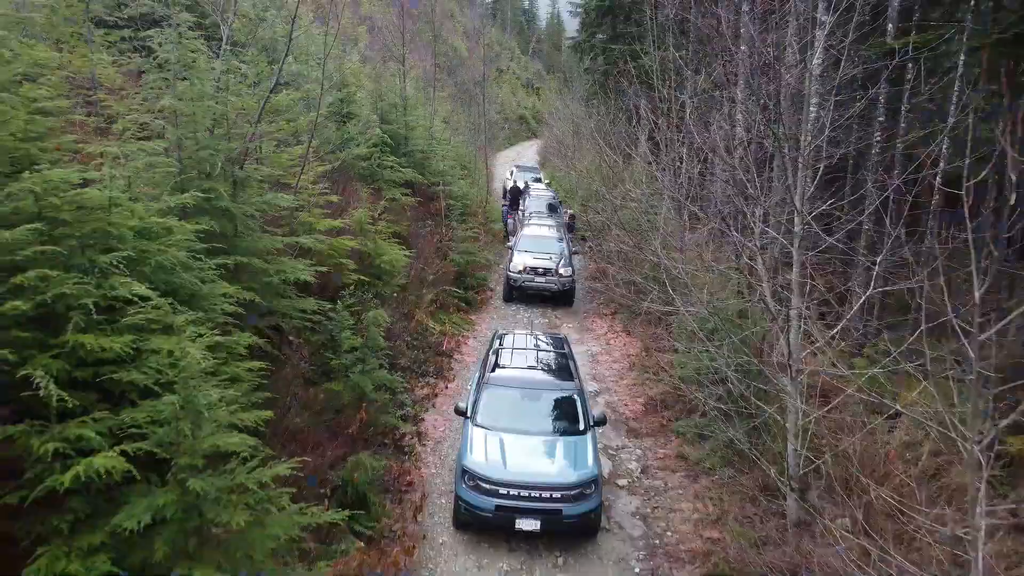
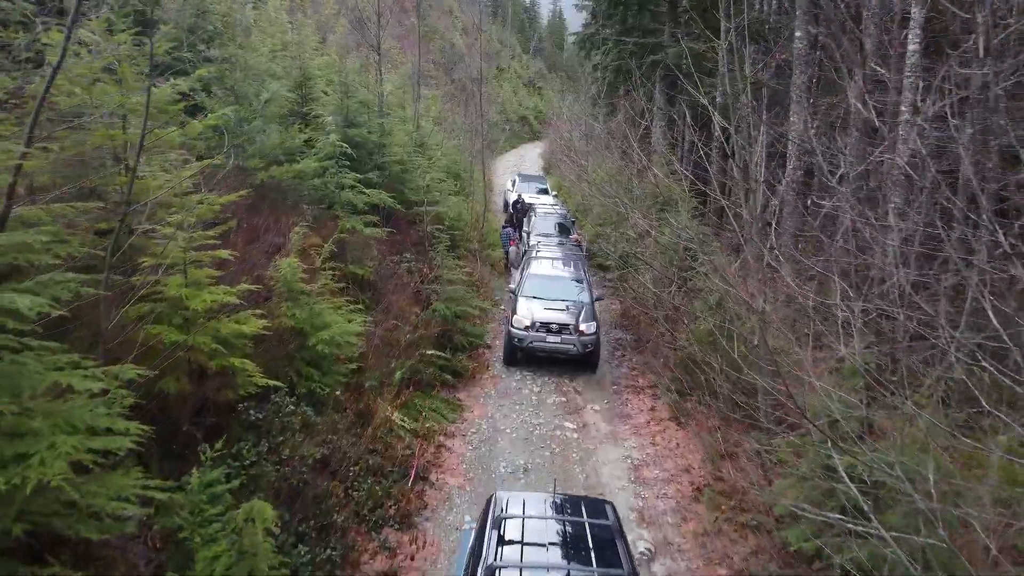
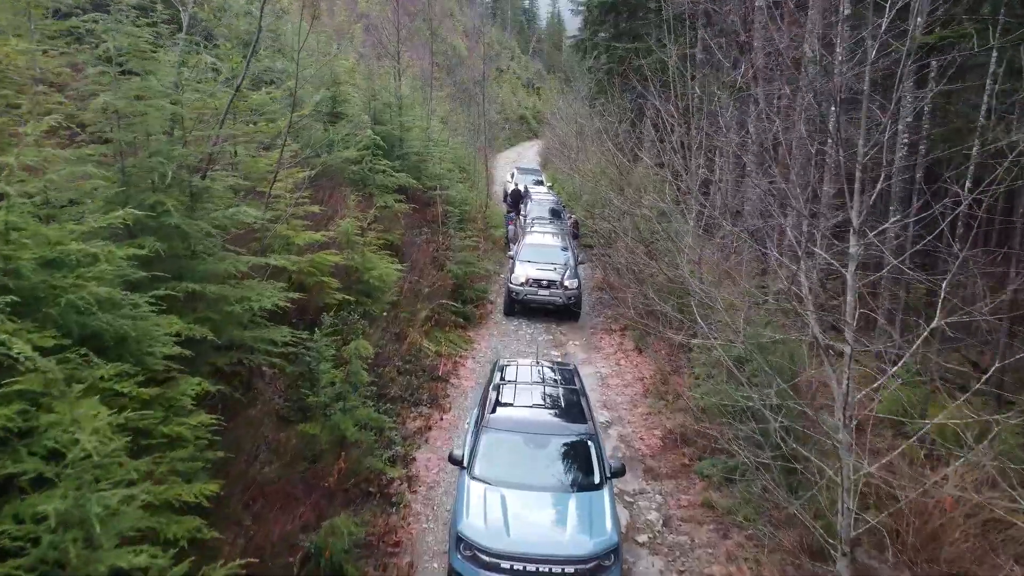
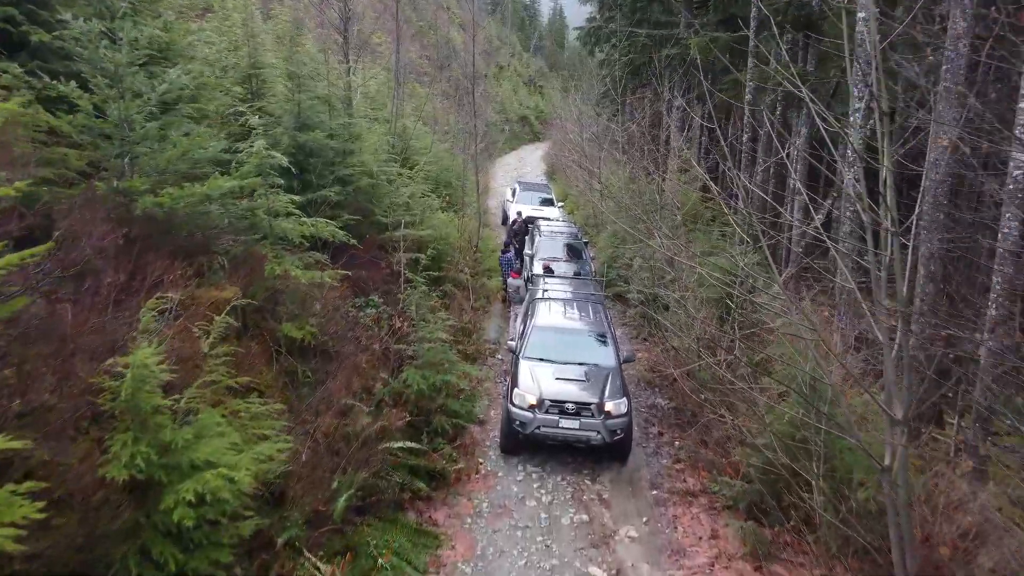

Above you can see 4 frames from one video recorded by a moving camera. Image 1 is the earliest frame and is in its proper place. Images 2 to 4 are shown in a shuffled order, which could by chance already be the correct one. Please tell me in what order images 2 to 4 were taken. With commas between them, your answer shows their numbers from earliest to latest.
3, 2, 4
